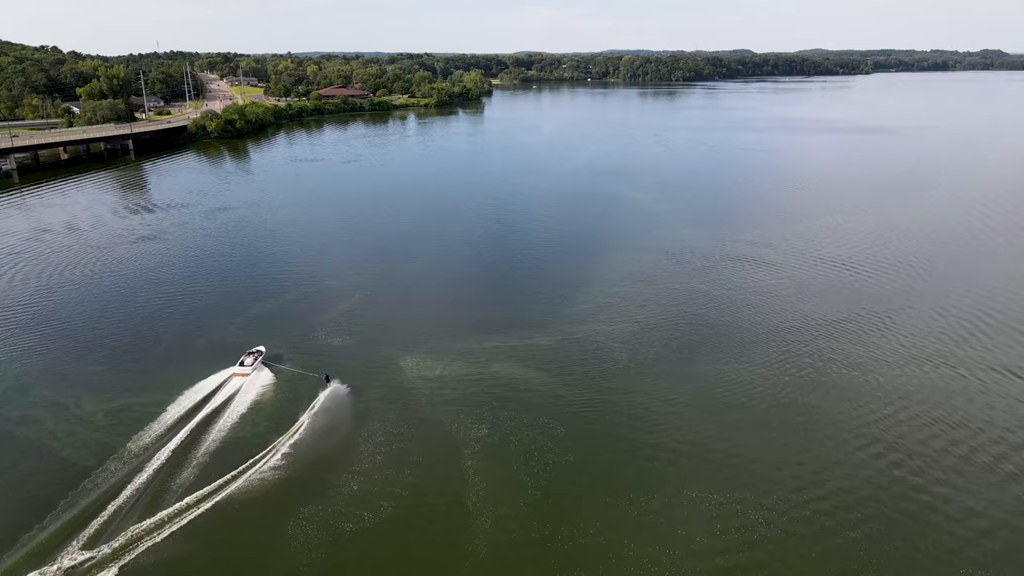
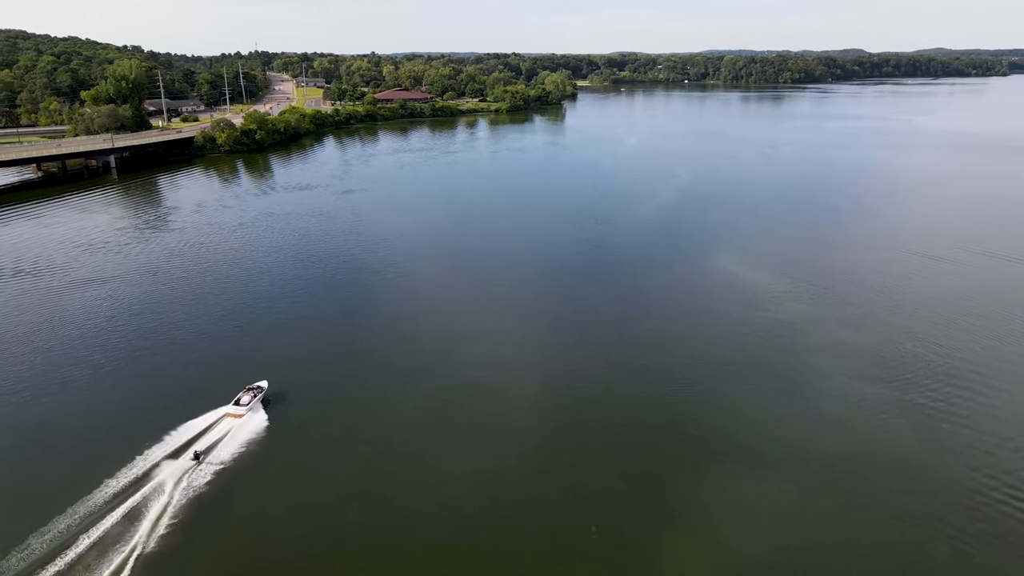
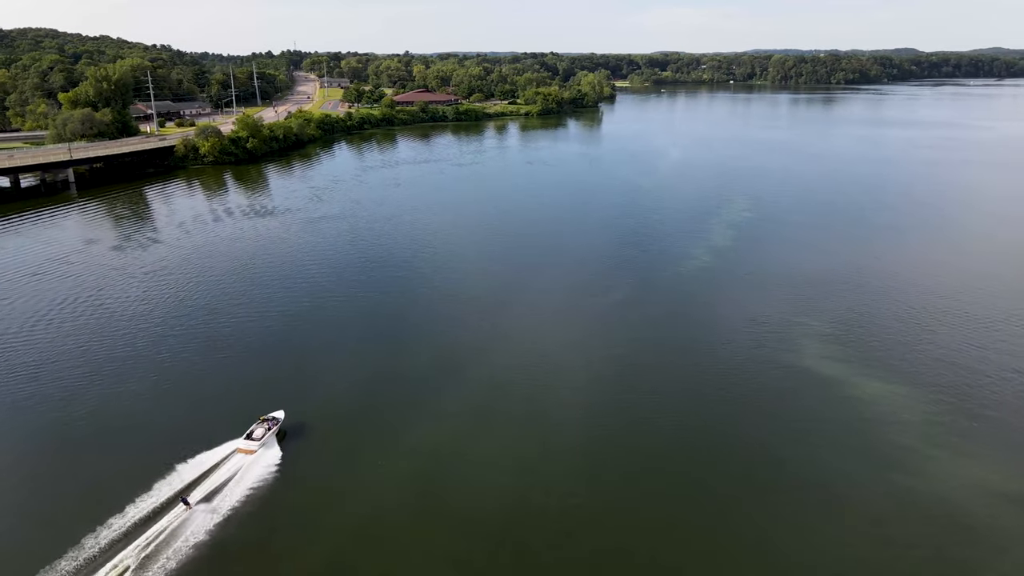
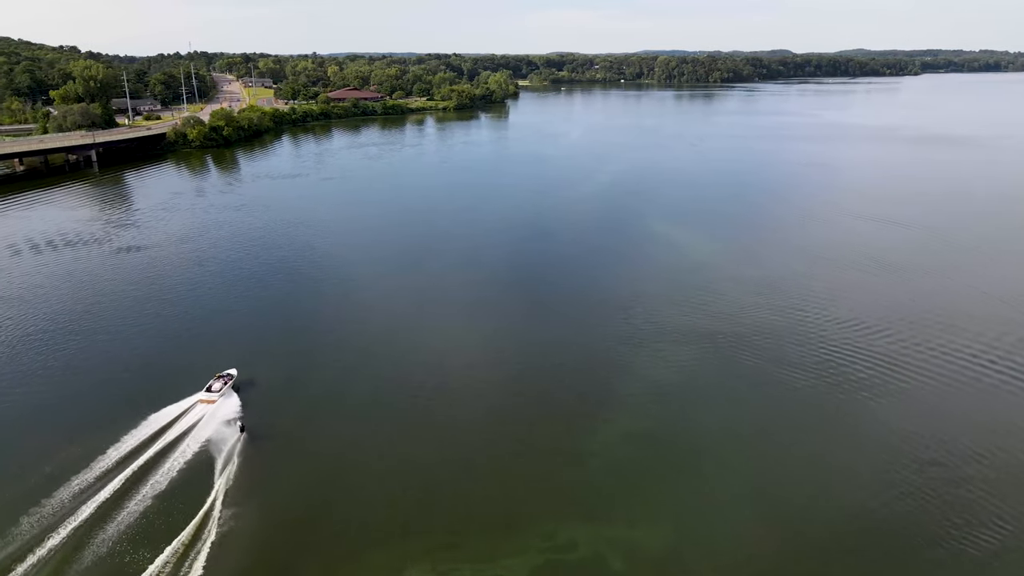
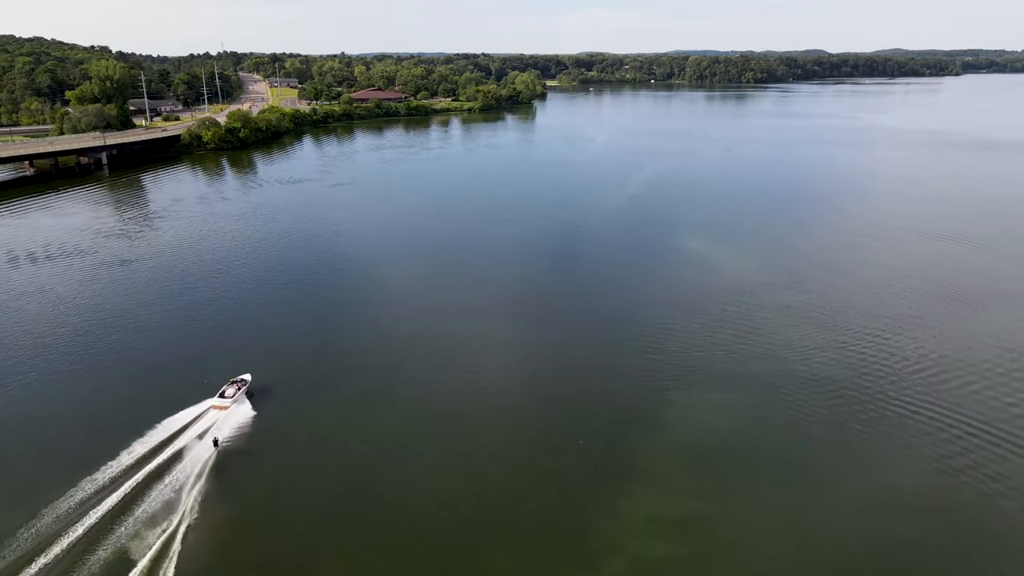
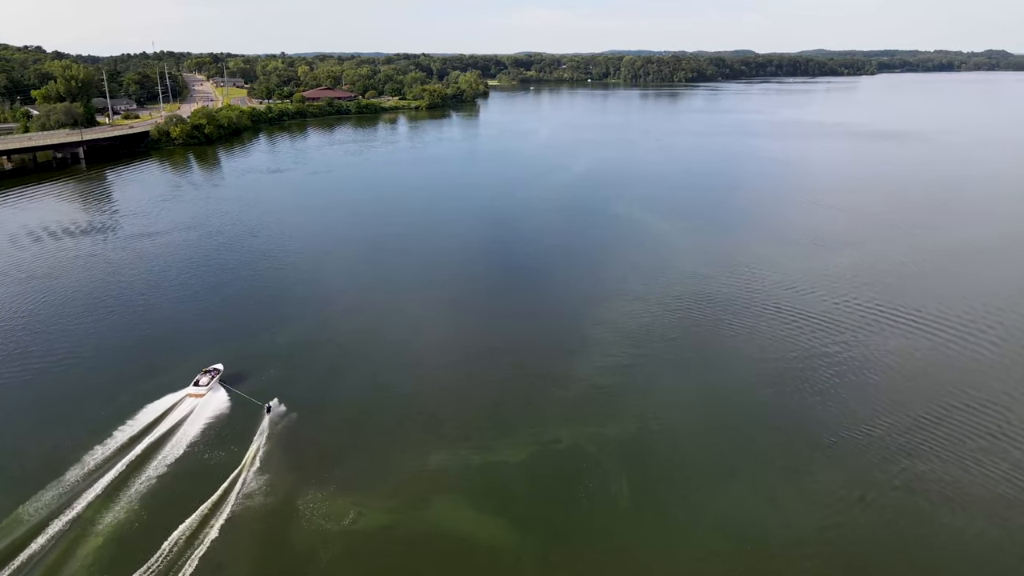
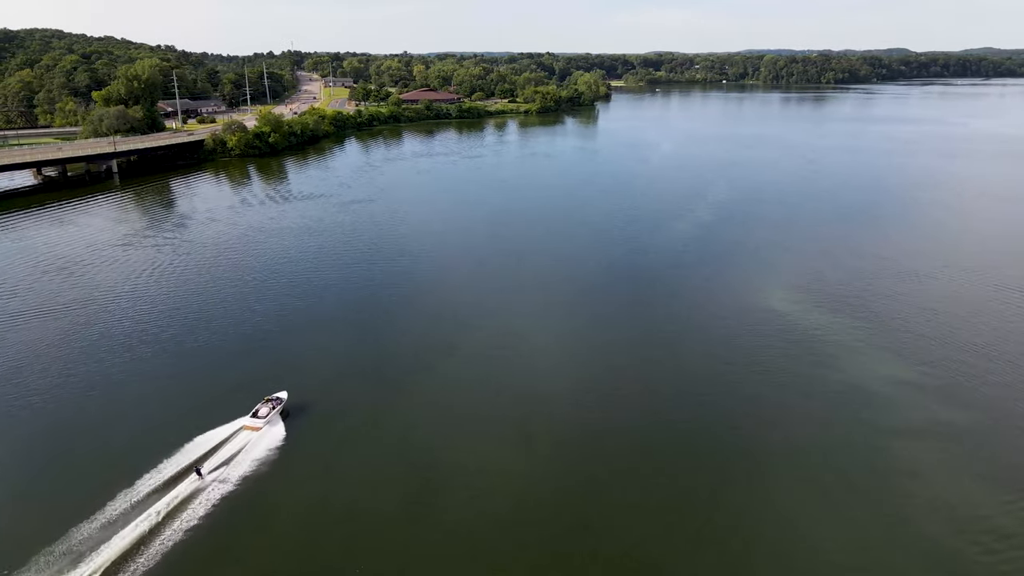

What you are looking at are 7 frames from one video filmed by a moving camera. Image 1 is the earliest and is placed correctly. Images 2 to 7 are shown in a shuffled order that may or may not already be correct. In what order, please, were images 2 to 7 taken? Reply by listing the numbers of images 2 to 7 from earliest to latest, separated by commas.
6, 4, 5, 2, 7, 3
